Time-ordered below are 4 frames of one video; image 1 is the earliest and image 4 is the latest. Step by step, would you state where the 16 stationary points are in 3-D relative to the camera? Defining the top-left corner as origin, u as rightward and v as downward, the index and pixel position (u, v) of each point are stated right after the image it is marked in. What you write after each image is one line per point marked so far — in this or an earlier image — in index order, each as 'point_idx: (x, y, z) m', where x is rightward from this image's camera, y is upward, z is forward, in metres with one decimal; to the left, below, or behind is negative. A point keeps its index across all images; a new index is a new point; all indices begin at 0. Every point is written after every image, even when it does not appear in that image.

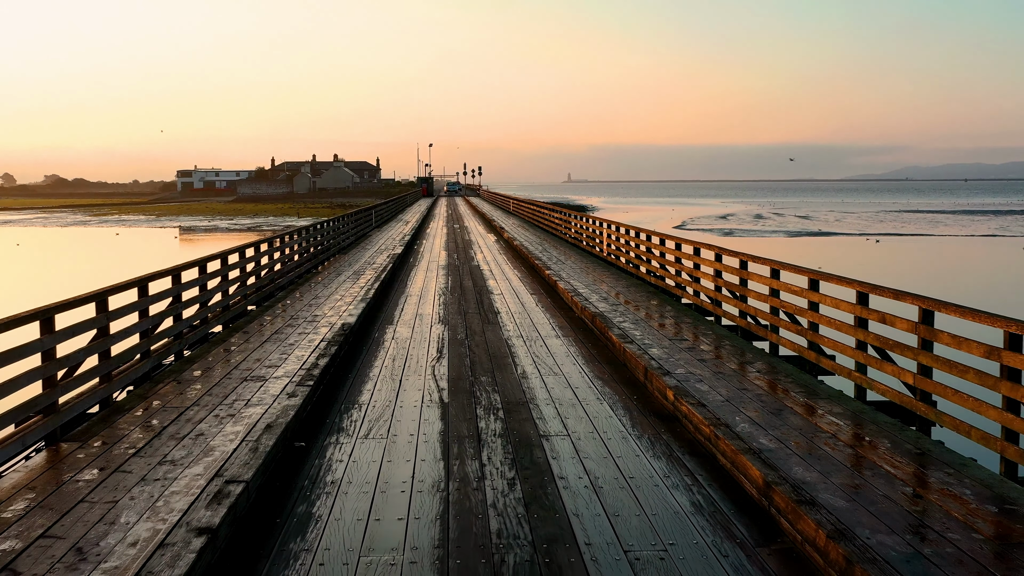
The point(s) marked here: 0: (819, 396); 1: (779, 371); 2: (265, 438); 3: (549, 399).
0: (+3.2, -1.1, +5.7) m
1: (+3.1, -1.0, +6.5) m
2: (-2.0, -1.2, +4.6) m
3: (+0.4, -1.2, +6.3) m
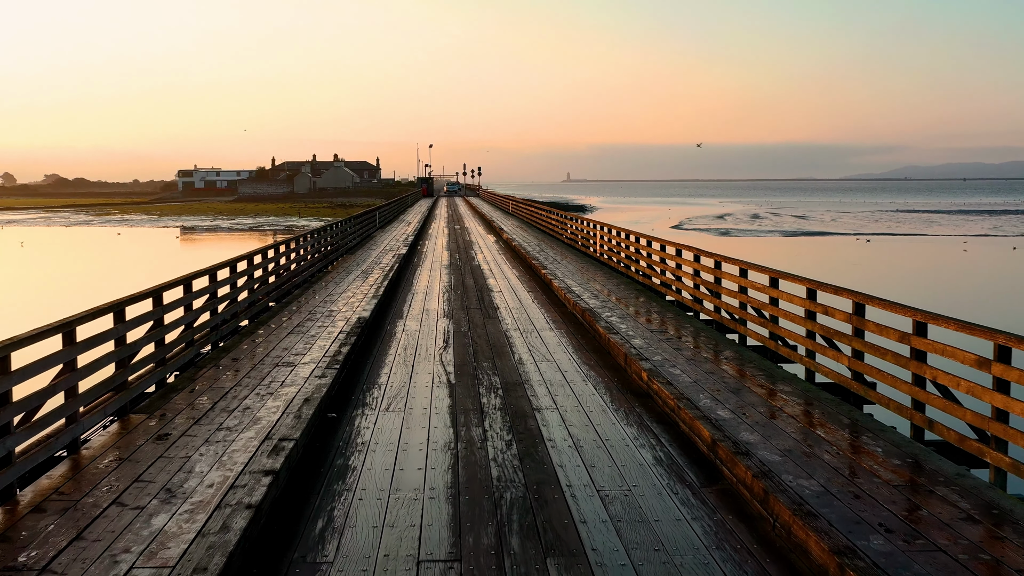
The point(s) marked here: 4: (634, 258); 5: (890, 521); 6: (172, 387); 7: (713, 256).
0: (+3.1, -1.1, +6.5) m
1: (+3.1, -0.9, +7.3) m
2: (-2.0, -1.2, +5.4) m
3: (+0.4, -1.2, +7.1) m
4: (+3.1, +0.8, +14.1) m
5: (+2.5, -1.5, +3.7) m
6: (-3.7, -1.1, +6.1) m
7: (+3.9, +0.6, +10.8) m
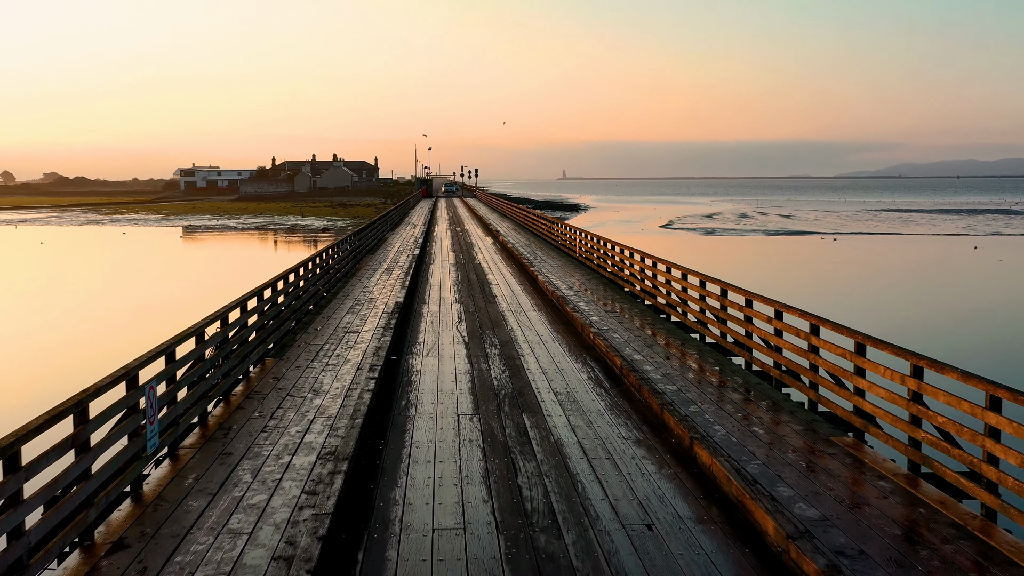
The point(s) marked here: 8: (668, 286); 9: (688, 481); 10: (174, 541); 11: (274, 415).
0: (+3.0, -0.9, +9.6) m
1: (+3.0, -0.8, +10.4) m
2: (-2.1, -1.0, +8.4) m
3: (+0.3, -1.0, +10.2) m
4: (+2.9, +0.9, +17.2) m
5: (+2.4, -1.4, +6.8) m
6: (-3.8, -1.0, +9.2) m
7: (+3.7, +0.8, +13.9) m
8: (+3.4, +0.1, +11.8) m
9: (+1.6, -1.8, +5.2) m
10: (-2.6, -1.9, +4.2) m
11: (-2.8, -1.5, +6.3) m
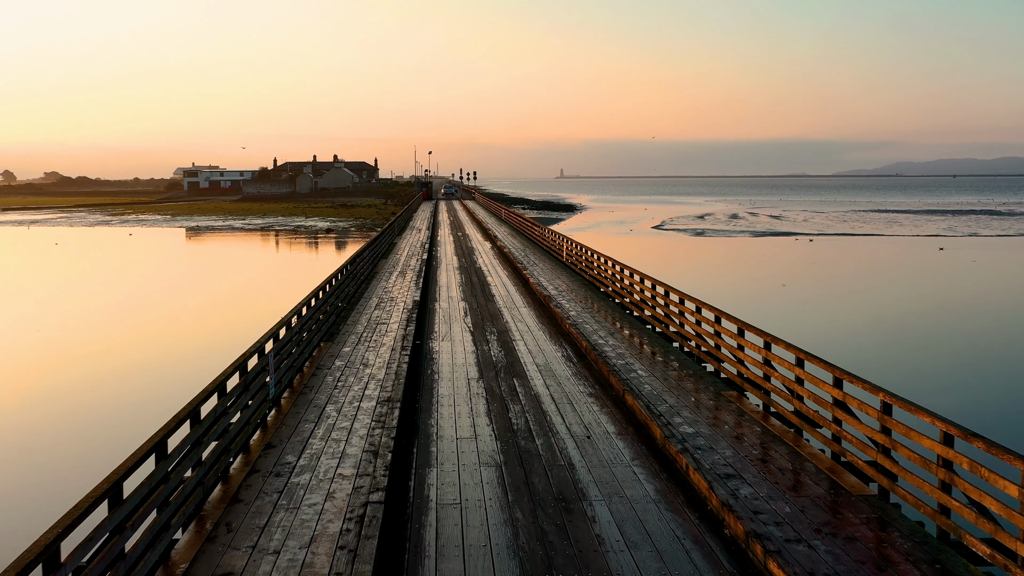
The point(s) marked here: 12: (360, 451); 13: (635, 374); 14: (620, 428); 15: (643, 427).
0: (+2.9, -1.0, +12.4) m
1: (+2.9, -0.8, +13.1) m
2: (-2.2, -1.1, +11.1) m
3: (+0.2, -1.1, +12.9) m
4: (+2.8, +0.9, +19.9) m
5: (+2.3, -1.4, +9.5) m
6: (-3.9, -1.0, +11.8) m
7: (+3.6, +0.8, +16.6) m
8: (+3.3, 0.0, +14.6) m
9: (+1.6, -1.9, +7.9) m
10: (-2.6, -2.0, +6.9) m
11: (-2.9, -1.5, +9.0) m
12: (-1.8, -2.0, +6.6) m
13: (+2.1, -1.5, +9.2) m
14: (+1.5, -1.9, +7.4) m
15: (+1.8, -1.9, +7.5) m
